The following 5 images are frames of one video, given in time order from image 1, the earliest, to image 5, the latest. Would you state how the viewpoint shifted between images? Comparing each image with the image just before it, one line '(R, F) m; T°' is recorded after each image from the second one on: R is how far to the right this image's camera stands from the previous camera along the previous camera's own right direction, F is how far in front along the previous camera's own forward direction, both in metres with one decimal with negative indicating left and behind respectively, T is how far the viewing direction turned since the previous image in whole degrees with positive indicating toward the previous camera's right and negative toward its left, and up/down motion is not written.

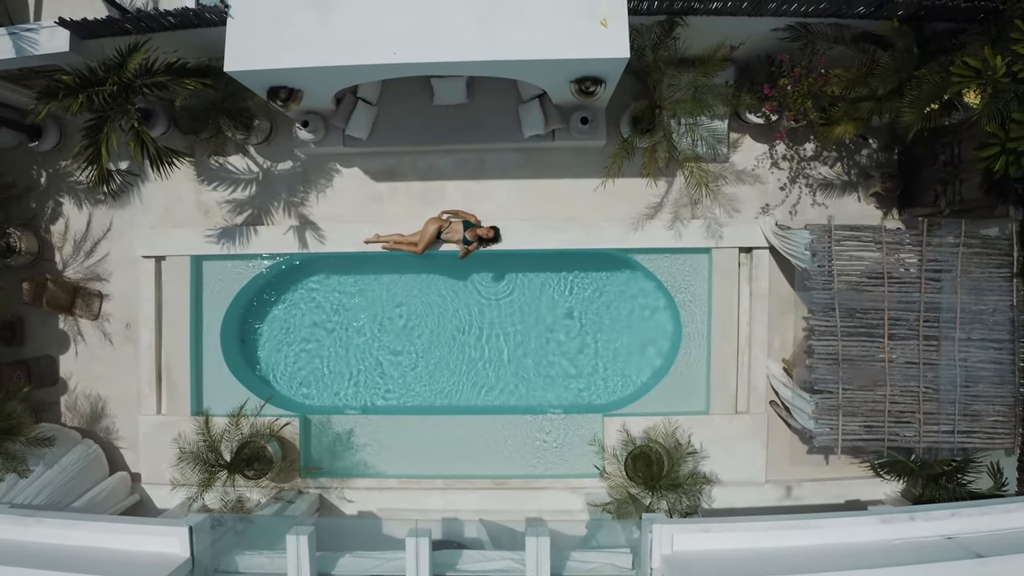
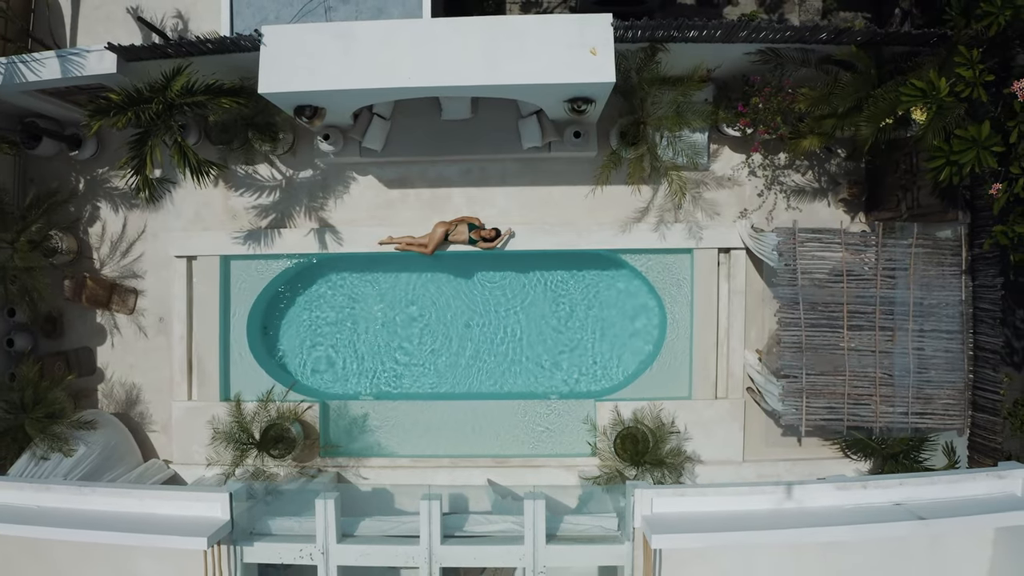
(0.0, -0.6) m; 0°
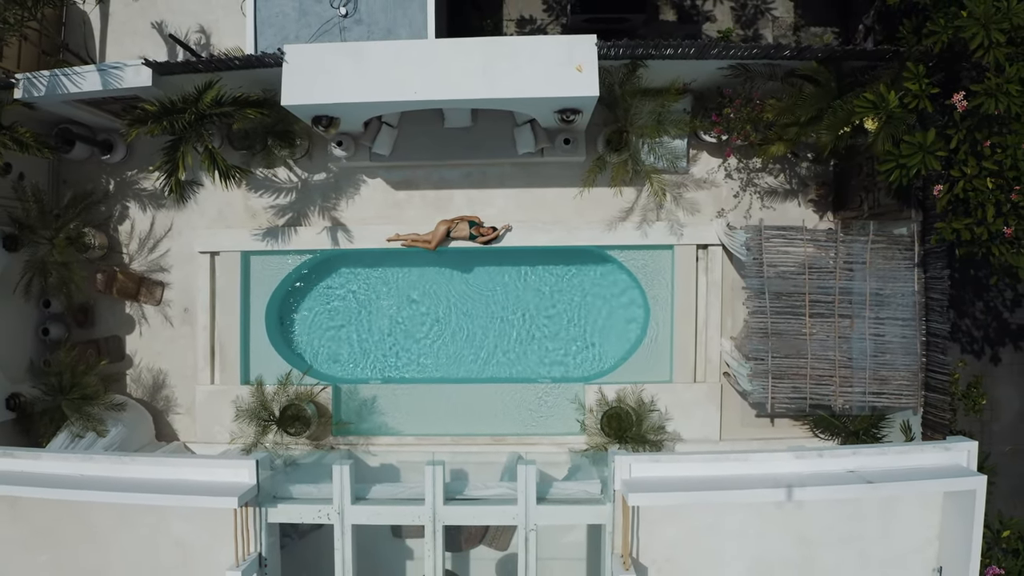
(+0.1, -0.7) m; 0°
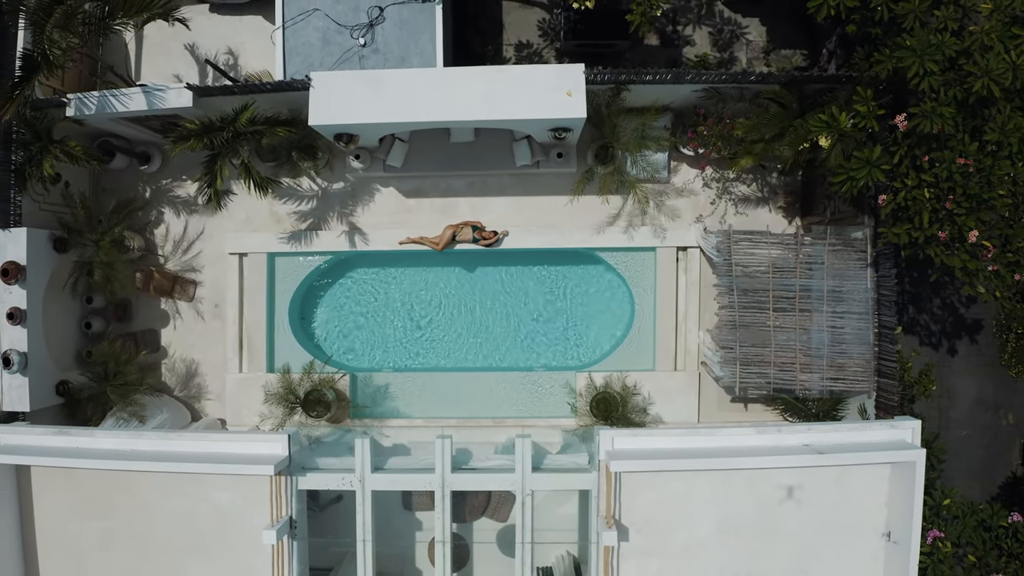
(0.0, -0.9) m; 0°
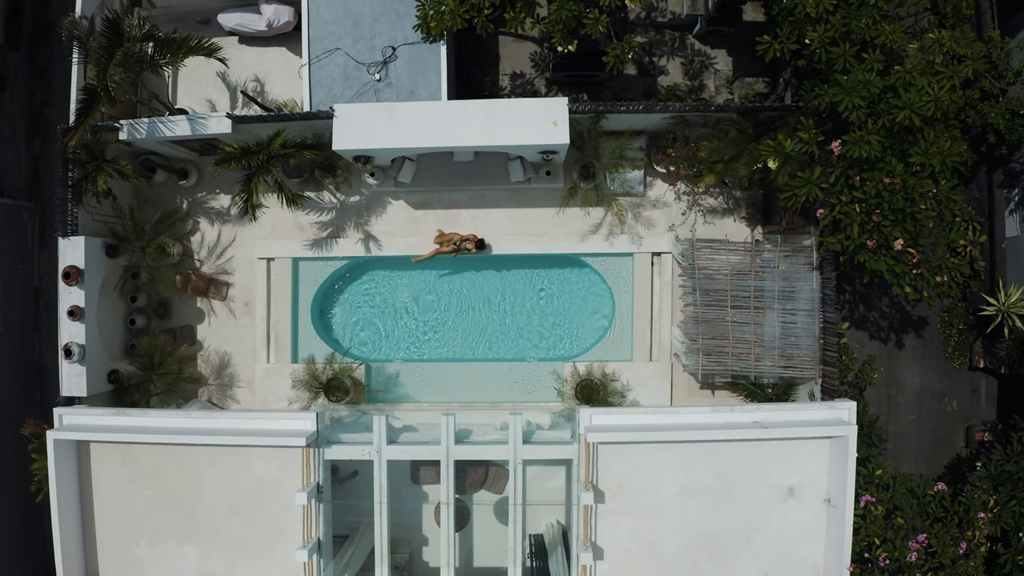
(+0.1, -1.2) m; 0°
